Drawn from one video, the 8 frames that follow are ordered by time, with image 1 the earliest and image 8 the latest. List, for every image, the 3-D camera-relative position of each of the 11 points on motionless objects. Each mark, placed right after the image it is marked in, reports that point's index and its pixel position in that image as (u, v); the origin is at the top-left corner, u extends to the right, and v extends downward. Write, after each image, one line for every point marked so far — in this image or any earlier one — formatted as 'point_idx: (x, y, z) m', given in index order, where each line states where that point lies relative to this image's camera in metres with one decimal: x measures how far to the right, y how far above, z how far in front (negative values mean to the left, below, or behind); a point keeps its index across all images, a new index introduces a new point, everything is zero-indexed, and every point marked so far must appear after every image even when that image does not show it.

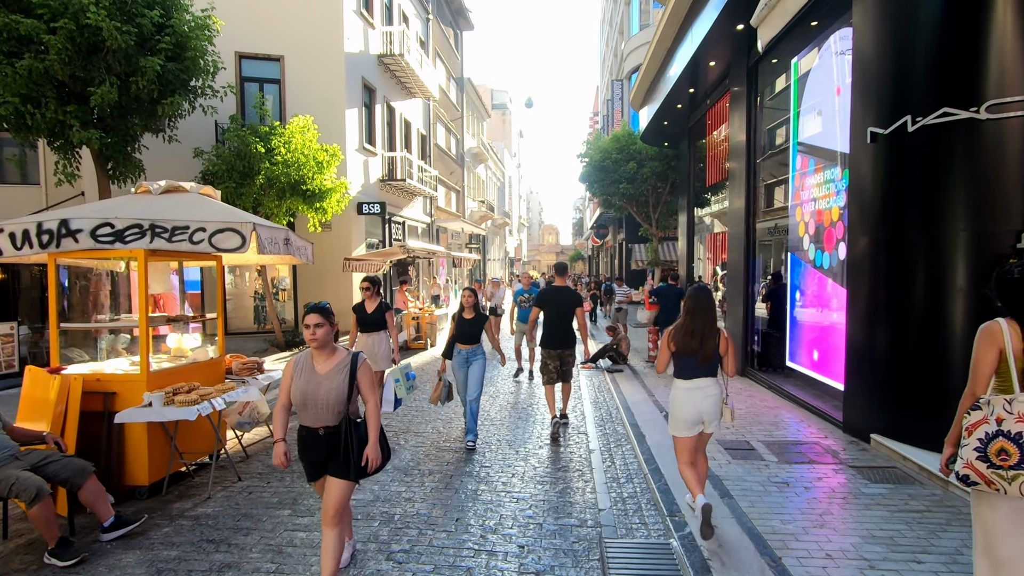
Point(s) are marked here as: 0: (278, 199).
0: (-5.5, +2.2, +12.8) m
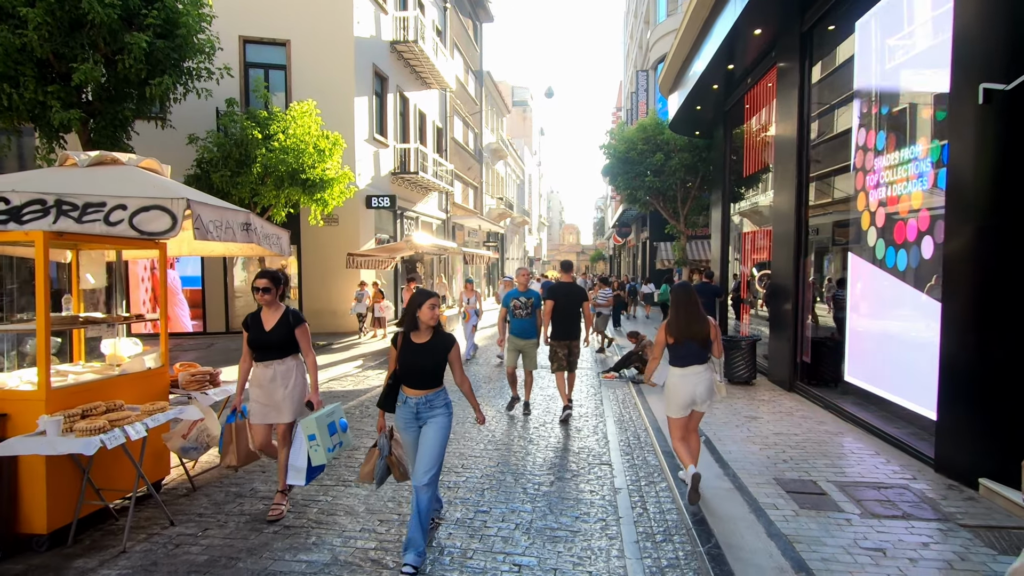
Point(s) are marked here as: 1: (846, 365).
0: (-5.2, +2.3, +11.9) m
1: (+4.5, -1.0, +7.3) m
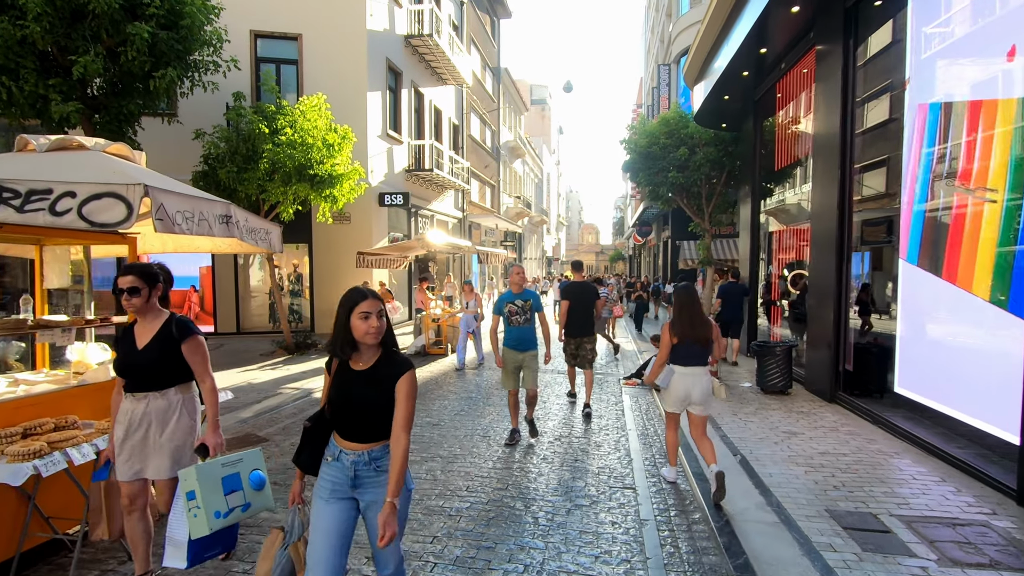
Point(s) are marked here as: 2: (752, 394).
0: (-4.8, +2.3, +11.5) m
1: (+4.7, -1.1, +6.5) m
2: (+3.7, -1.6, +8.3) m
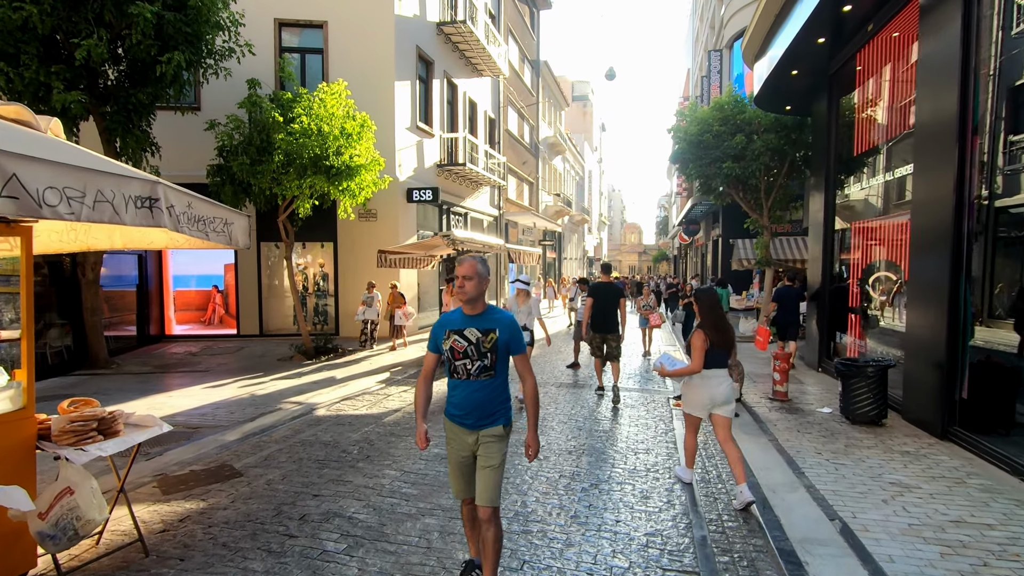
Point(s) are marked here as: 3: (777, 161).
0: (-4.2, +2.3, +10.6) m
1: (+4.9, -1.1, +5.0) m
2: (+4.1, -1.7, +6.8) m
3: (+7.2, +3.5, +14.7) m
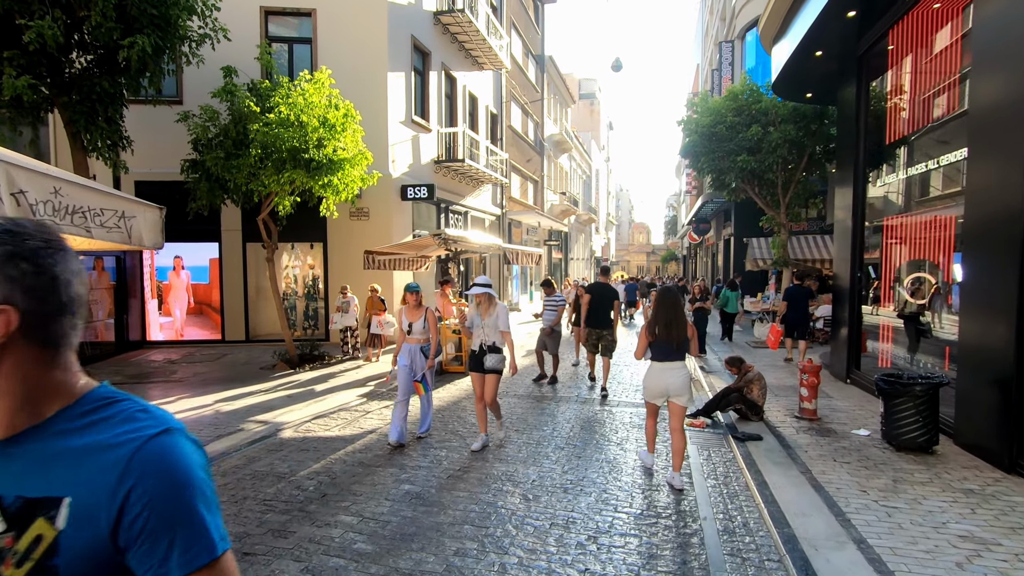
0: (-4.3, +2.2, +9.8) m
1: (+4.8, -1.2, +4.0) m
2: (+3.9, -1.8, +5.8) m
3: (+7.2, +3.4, +13.7) m
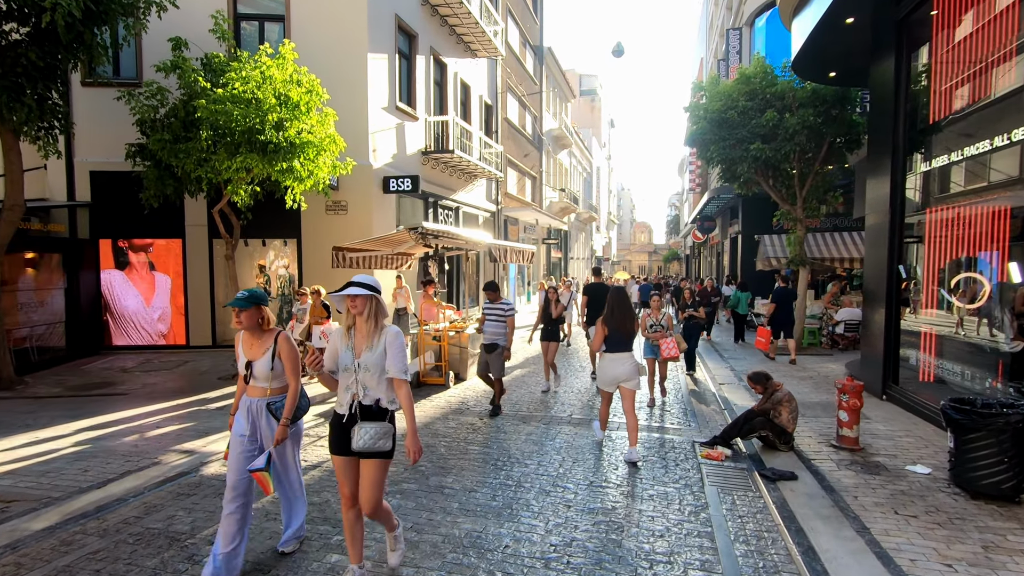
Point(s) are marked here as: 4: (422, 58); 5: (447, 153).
0: (-4.5, +2.2, +8.6) m
1: (+4.5, -1.2, +2.8) m
2: (+3.7, -1.8, +4.6) m
3: (+7.0, +3.4, +12.5) m
4: (-2.7, +6.8, +15.8) m
5: (-1.9, +4.0, +16.1) m
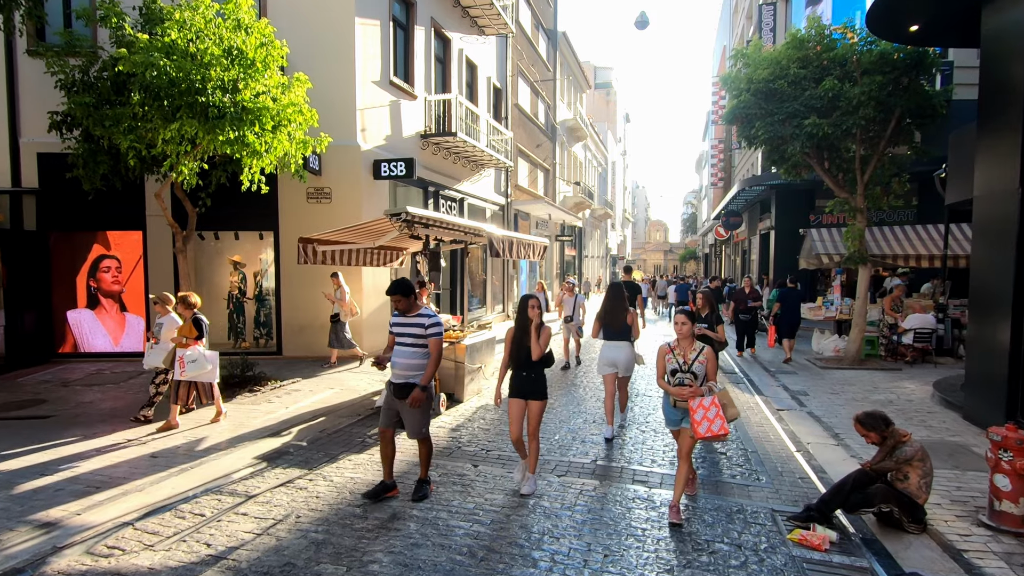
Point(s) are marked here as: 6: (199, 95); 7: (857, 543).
0: (-4.4, +2.2, +6.8) m
1: (+4.5, -1.3, +0.8) m
2: (+3.7, -1.8, +2.7) m
3: (+7.2, +3.4, +10.5) m
4: (-2.4, +6.8, +14.1) m
5: (-1.7, +4.0, +14.3) m
6: (-3.9, +2.4, +6.8) m
7: (+2.5, -1.9, +3.9) m
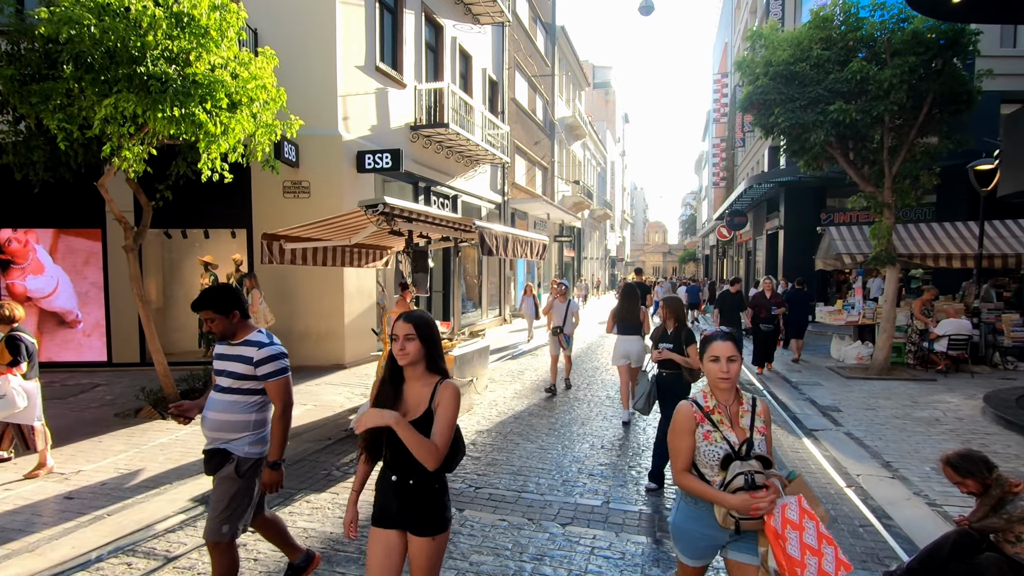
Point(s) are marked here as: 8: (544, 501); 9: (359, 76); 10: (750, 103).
0: (-4.5, +2.1, +5.9) m
1: (+4.4, -1.3, -0.1) m
2: (+3.6, -1.9, +1.7) m
3: (+7.1, +3.3, +9.5) m
4: (-2.5, +6.7, +13.1) m
5: (-1.8, +4.0, +13.3) m
6: (-4.0, +2.4, +5.8) m
7: (+2.5, -1.9, +2.9) m
8: (+0.3, -1.7, +4.5) m
9: (-3.2, +4.4, +11.1) m
10: (+4.8, +3.7, +10.9) m
